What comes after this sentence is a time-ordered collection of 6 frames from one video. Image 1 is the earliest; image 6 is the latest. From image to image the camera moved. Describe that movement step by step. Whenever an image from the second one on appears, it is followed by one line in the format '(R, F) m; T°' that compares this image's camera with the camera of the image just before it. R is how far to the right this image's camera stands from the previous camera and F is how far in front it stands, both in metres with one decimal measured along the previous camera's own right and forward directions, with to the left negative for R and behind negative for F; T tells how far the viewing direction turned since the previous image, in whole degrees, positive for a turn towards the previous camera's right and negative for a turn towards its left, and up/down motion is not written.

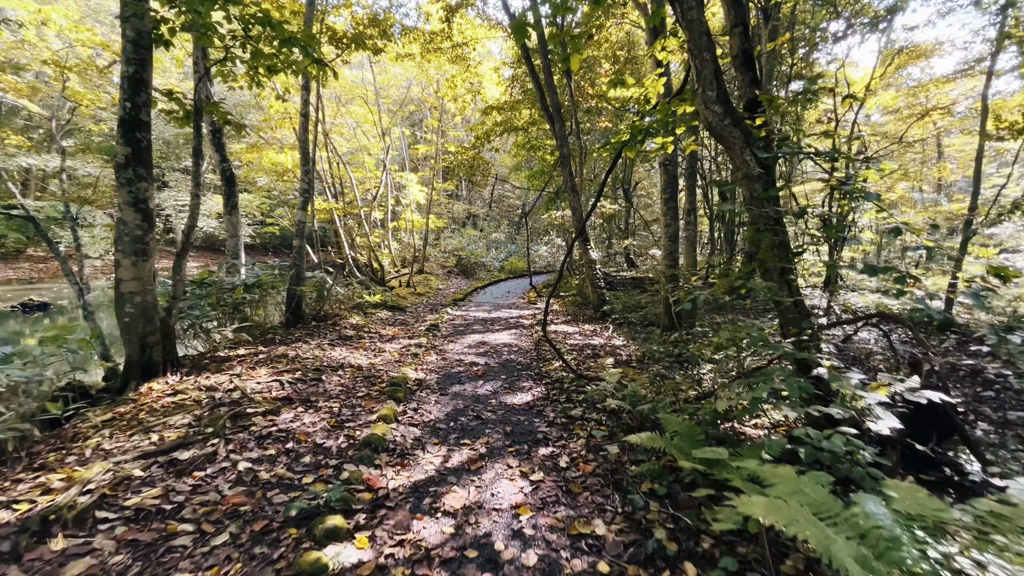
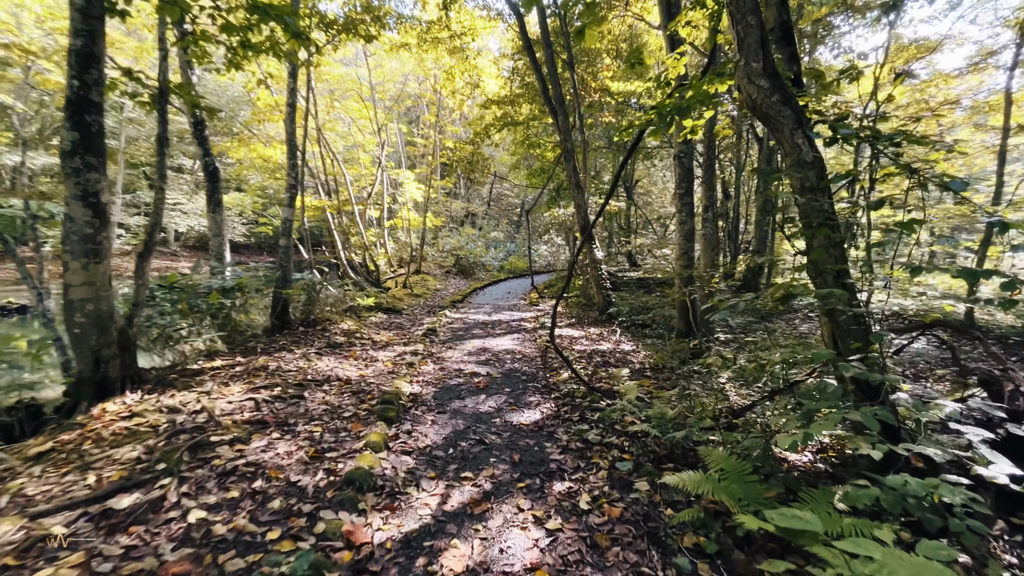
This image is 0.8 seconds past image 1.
(-0.1, +0.5) m; 0°
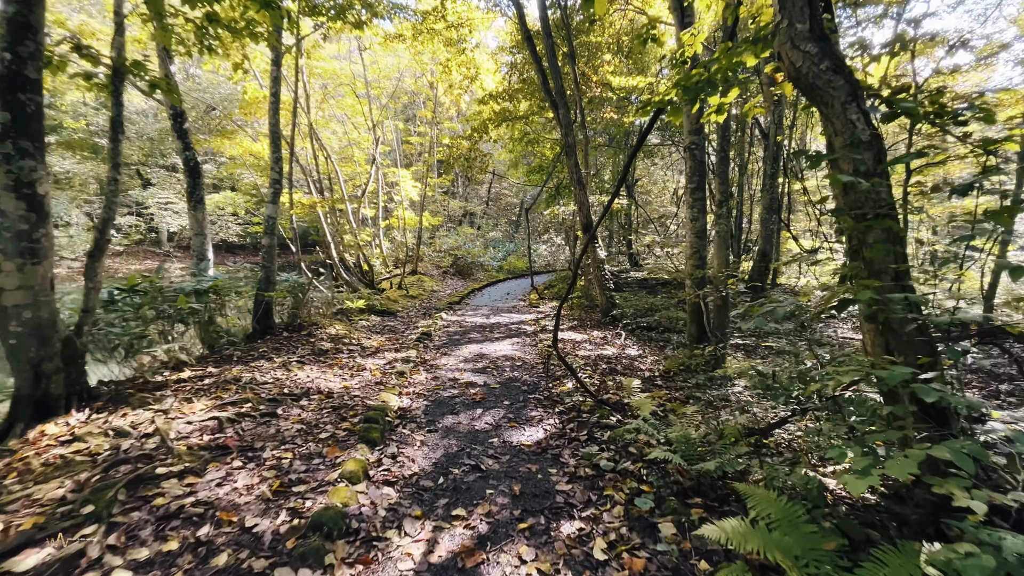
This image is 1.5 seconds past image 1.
(0.0, +0.4) m; 0°
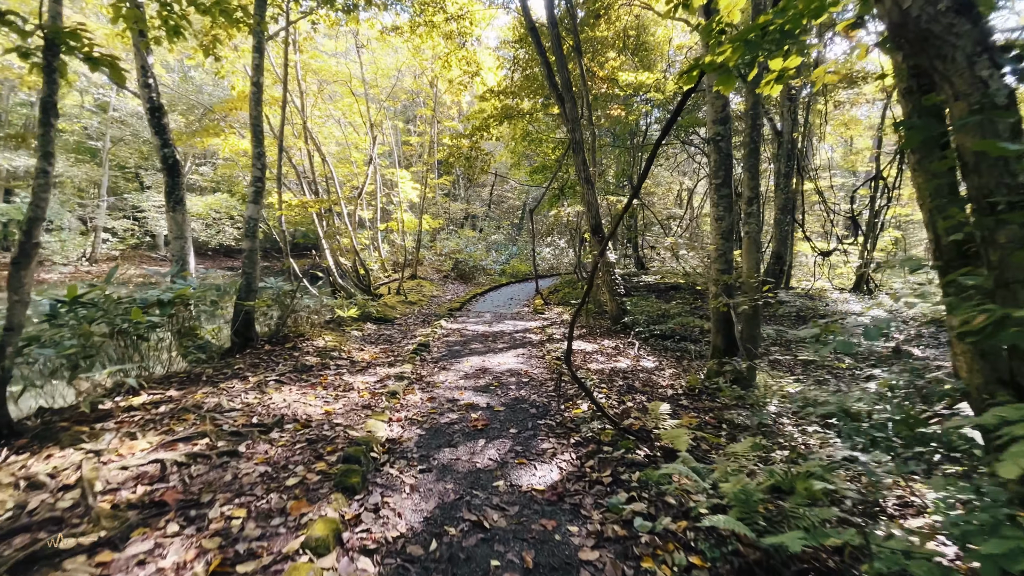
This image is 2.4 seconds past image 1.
(0.0, +0.6) m; 0°
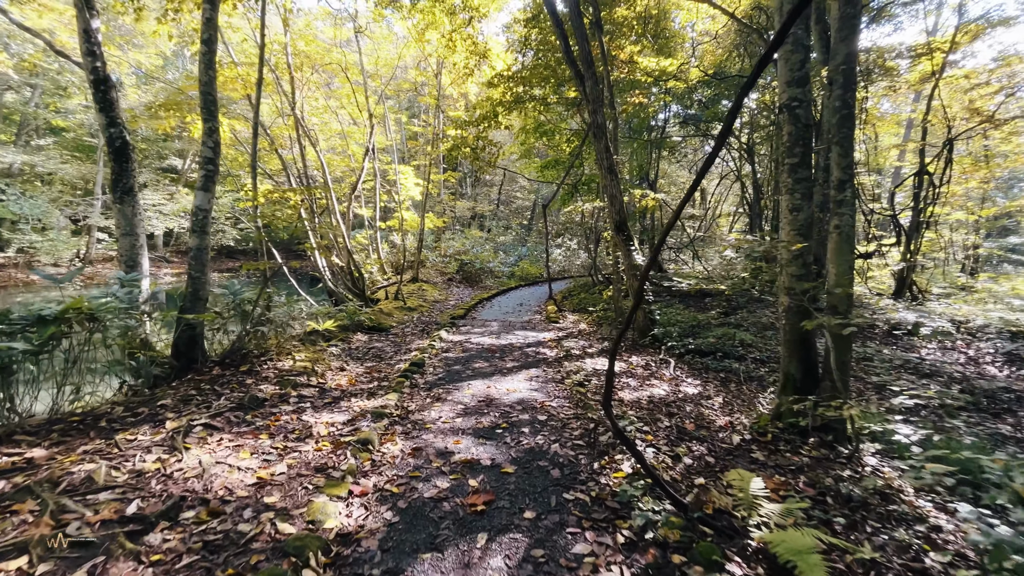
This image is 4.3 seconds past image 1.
(0.0, +1.2) m; -1°
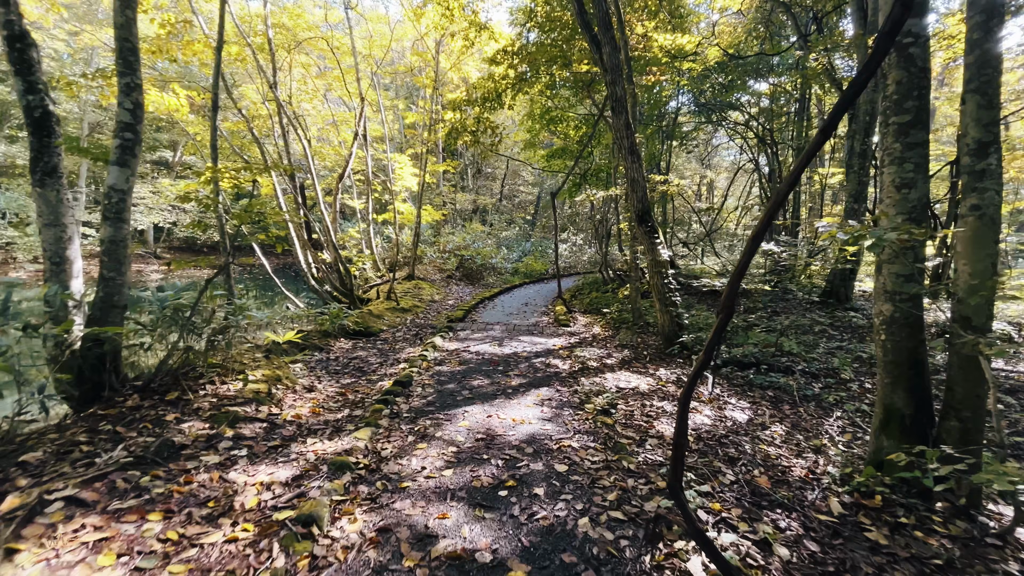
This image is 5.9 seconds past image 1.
(0.0, +1.0) m; 0°
